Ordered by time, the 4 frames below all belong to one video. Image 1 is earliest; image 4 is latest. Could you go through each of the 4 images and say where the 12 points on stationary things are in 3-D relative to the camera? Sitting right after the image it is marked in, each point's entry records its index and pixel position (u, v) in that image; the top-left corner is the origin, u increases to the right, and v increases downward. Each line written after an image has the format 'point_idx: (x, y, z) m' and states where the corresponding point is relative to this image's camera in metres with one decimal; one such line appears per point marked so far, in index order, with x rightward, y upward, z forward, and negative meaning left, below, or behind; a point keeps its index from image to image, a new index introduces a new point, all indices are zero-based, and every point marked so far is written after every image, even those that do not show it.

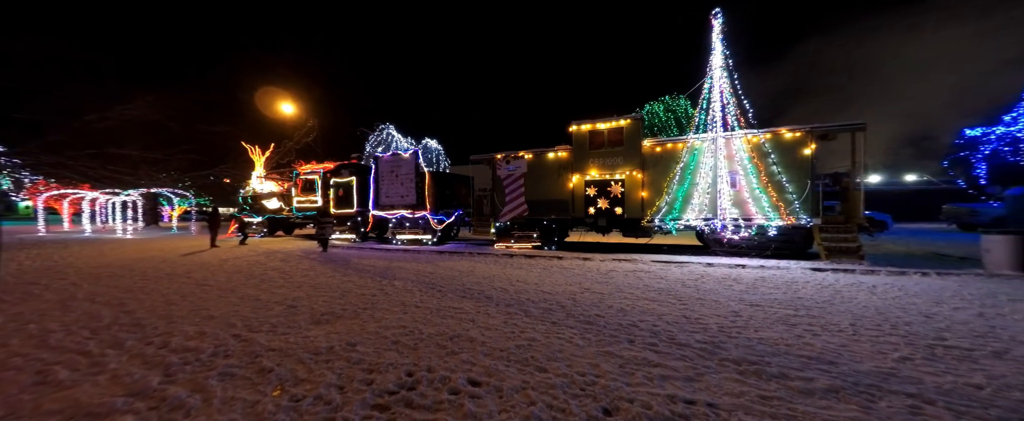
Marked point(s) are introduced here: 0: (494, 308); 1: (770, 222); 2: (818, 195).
0: (-0.1, -1.4, +5.8) m
1: (+7.1, -0.3, +11.2) m
2: (+8.1, +0.3, +10.9) m
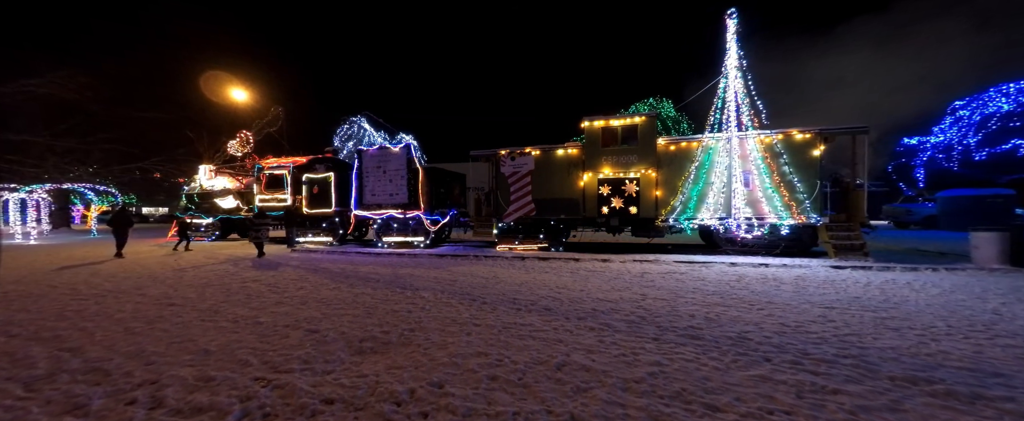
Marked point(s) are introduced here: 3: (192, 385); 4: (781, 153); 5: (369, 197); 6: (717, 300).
0: (+0.7, -1.3, +4.9) m
1: (+7.2, -0.3, +11.2) m
2: (+8.2, +0.4, +11.0) m
3: (-2.4, -1.3, +3.2) m
4: (+7.1, +1.5, +11.1) m
5: (-5.5, +0.5, +16.1) m
6: (+3.1, -1.3, +6.3) m
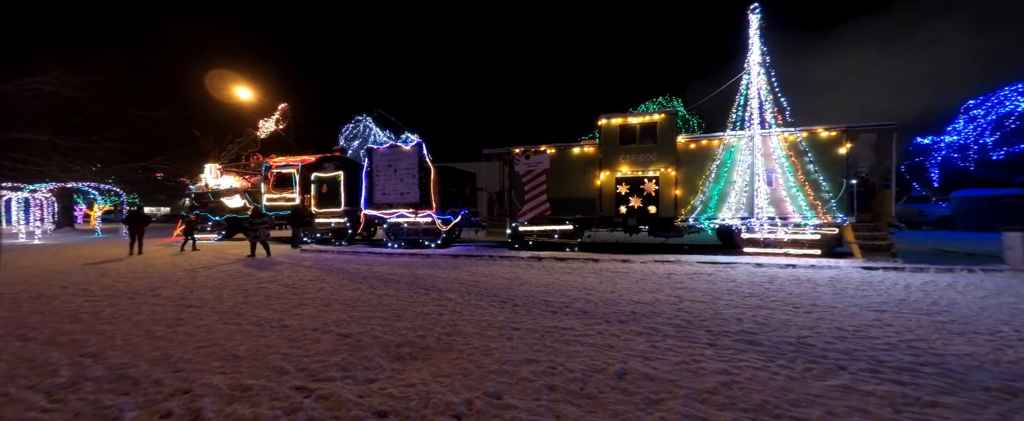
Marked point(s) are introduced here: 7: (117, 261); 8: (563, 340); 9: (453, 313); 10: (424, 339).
0: (+1.2, -1.3, +4.6) m
1: (+7.6, -0.3, +10.9) m
2: (+8.6, +0.4, +10.7) m
3: (-2.0, -1.3, +3.0) m
4: (+7.6, +1.5, +10.9) m
5: (-5.0, +0.5, +15.9) m
6: (+3.6, -1.3, +6.1) m
7: (-11.2, -1.4, +11.9) m
8: (+0.5, -1.3, +4.2) m
9: (-0.8, -1.3, +5.4) m
10: (-0.9, -1.3, +4.4) m
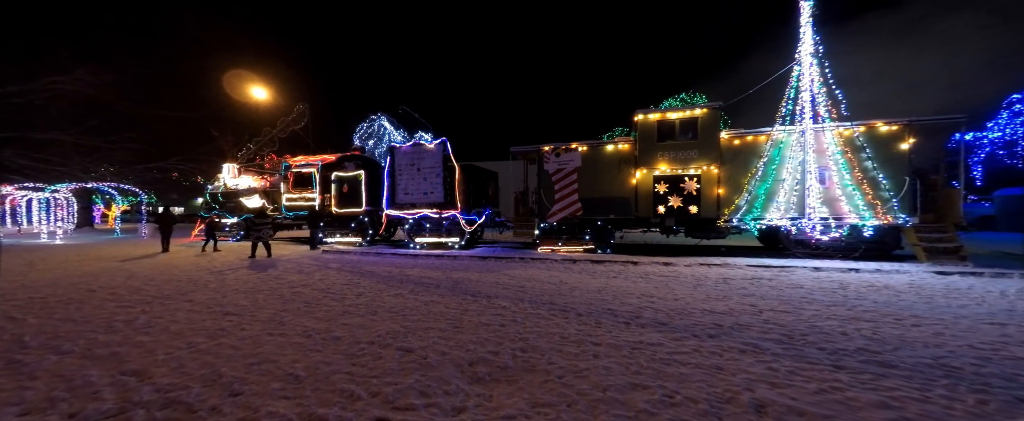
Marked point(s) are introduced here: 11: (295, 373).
0: (+1.9, -1.3, +4.1) m
1: (+8.6, -0.3, +10.2) m
2: (+9.6, +0.4, +10.0) m
3: (-1.2, -1.3, +2.5) m
4: (+8.5, +1.5, +10.2) m
5: (-4.0, +0.5, +15.4) m
6: (+4.4, -1.3, +5.5) m
7: (-10.2, -1.4, +11.6) m
8: (+1.3, -1.3, +3.7) m
9: (0.0, -1.3, +4.9) m
10: (-0.1, -1.3, +3.9) m
11: (-1.7, -1.3, +3.4) m
